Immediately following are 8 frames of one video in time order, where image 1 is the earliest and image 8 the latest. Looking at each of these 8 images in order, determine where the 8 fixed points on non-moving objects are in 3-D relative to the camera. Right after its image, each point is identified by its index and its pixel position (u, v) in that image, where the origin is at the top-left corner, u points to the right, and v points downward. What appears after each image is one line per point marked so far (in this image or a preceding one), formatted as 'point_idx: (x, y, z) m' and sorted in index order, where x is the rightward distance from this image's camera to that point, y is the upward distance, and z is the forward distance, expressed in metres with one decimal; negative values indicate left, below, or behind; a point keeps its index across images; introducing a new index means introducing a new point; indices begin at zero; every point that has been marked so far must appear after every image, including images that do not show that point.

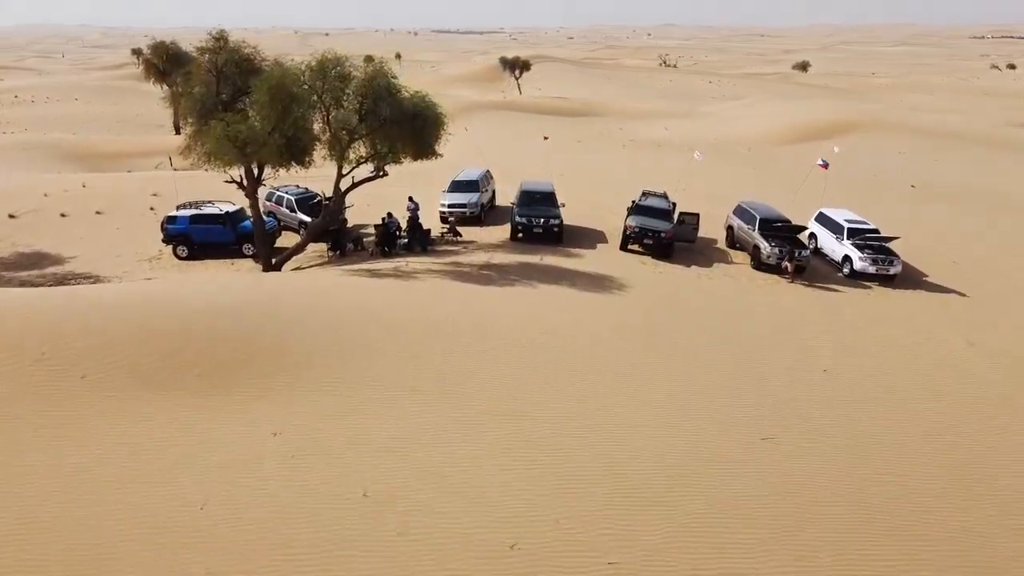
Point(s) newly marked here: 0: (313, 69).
0: (-4.4, +4.8, +18.4) m
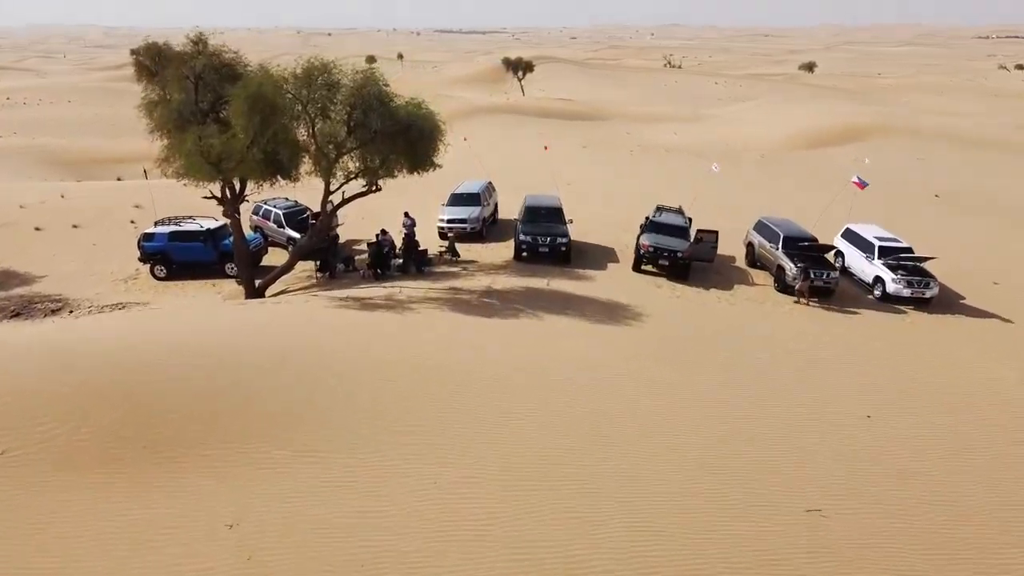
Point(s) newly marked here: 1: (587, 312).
0: (-4.3, +4.2, +16.7) m
1: (+1.5, -0.4, +17.0) m
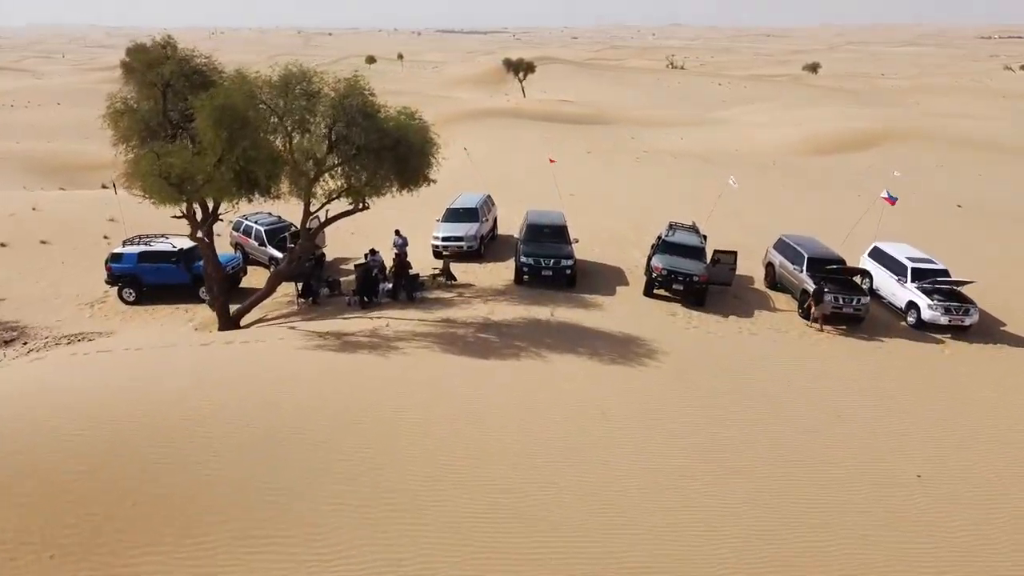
0: (-4.3, +3.6, +15.0) m
1: (+1.5, -1.0, +15.3) m
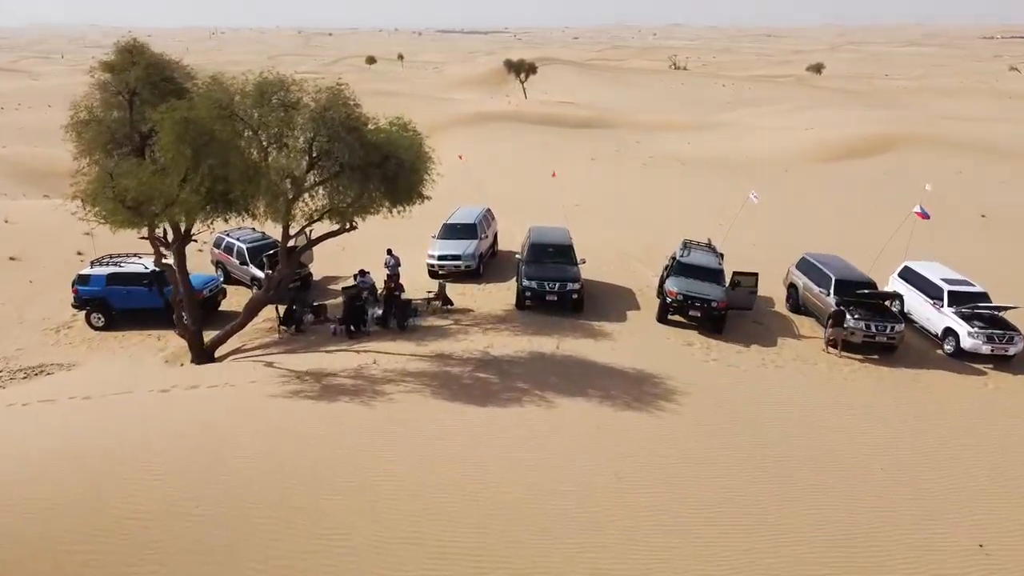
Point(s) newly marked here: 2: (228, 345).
0: (-4.3, +3.1, +13.4) m
1: (+1.5, -1.6, +13.7) m
2: (-5.7, -1.2, +16.8) m
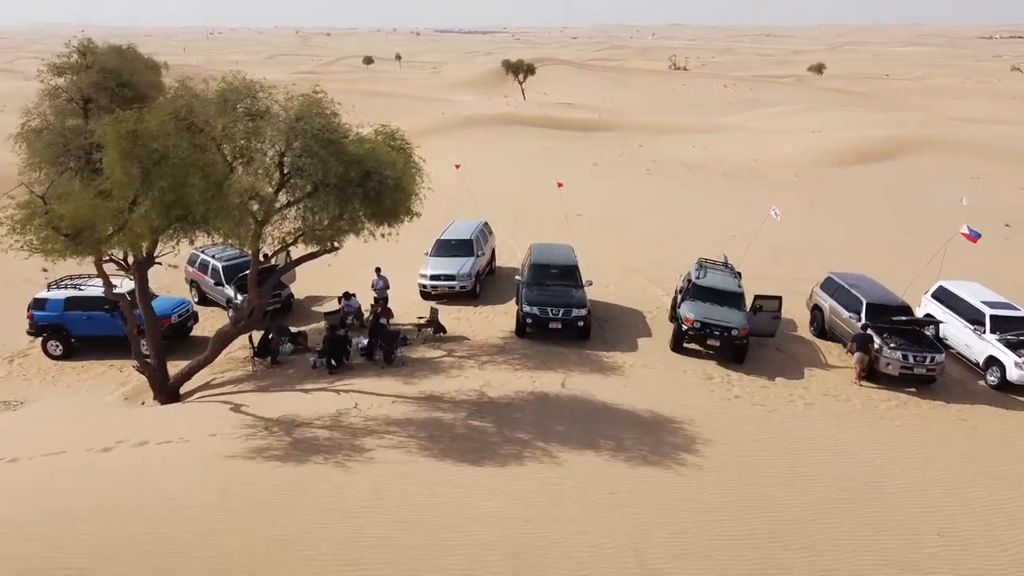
0: (-4.3, +2.6, +11.7) m
1: (+1.5, -2.1, +12.0) m
2: (-5.7, -1.7, +15.2) m
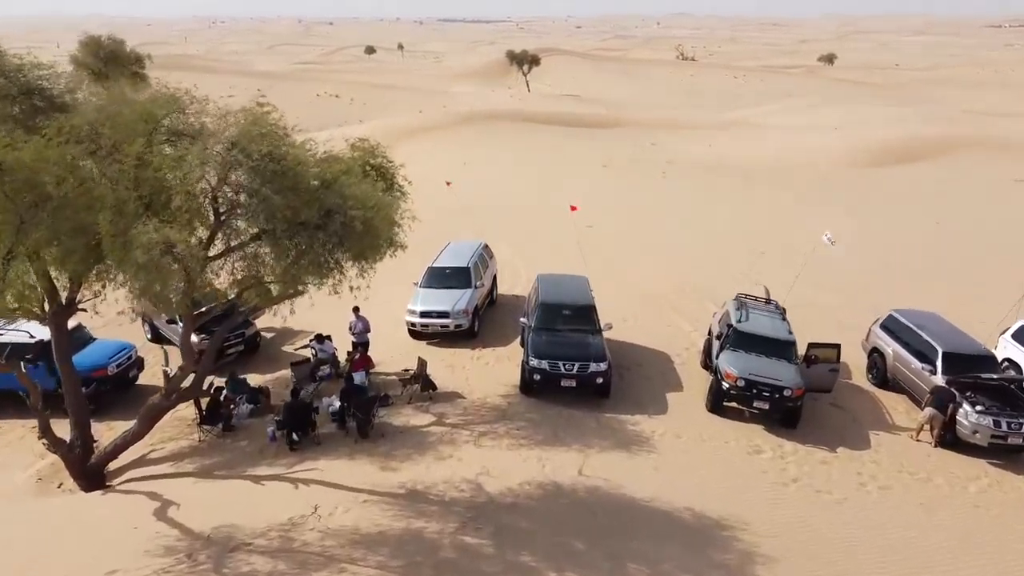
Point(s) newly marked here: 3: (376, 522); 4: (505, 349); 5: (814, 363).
0: (-4.2, +1.8, +8.9) m
1: (+1.6, -2.9, +9.2) m
2: (-5.7, -2.4, +12.4) m
3: (-1.5, -2.6, +9.3) m
4: (-0.1, -1.1, +15.7) m
5: (+4.9, -1.2, +13.6) m
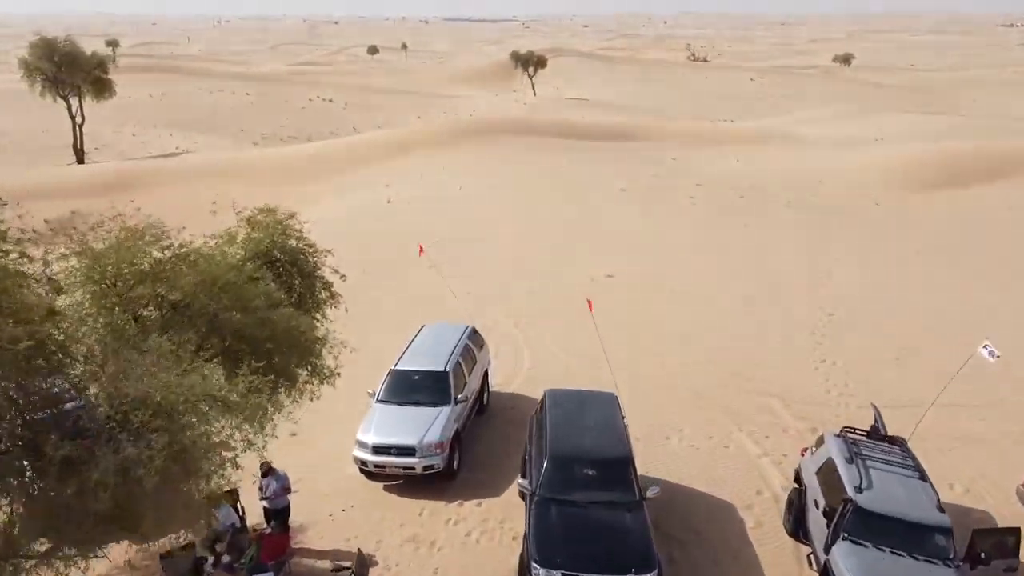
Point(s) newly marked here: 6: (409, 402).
0: (-4.3, +0.2, +4.0) m
1: (+1.5, -4.5, +4.3) m
2: (-5.8, -4.0, +7.5) m
3: (-1.6, -4.2, +4.4) m
4: (-0.2, -2.7, +10.7) m
5: (+4.8, -2.8, +8.6) m
6: (-1.4, -1.6, +11.4) m
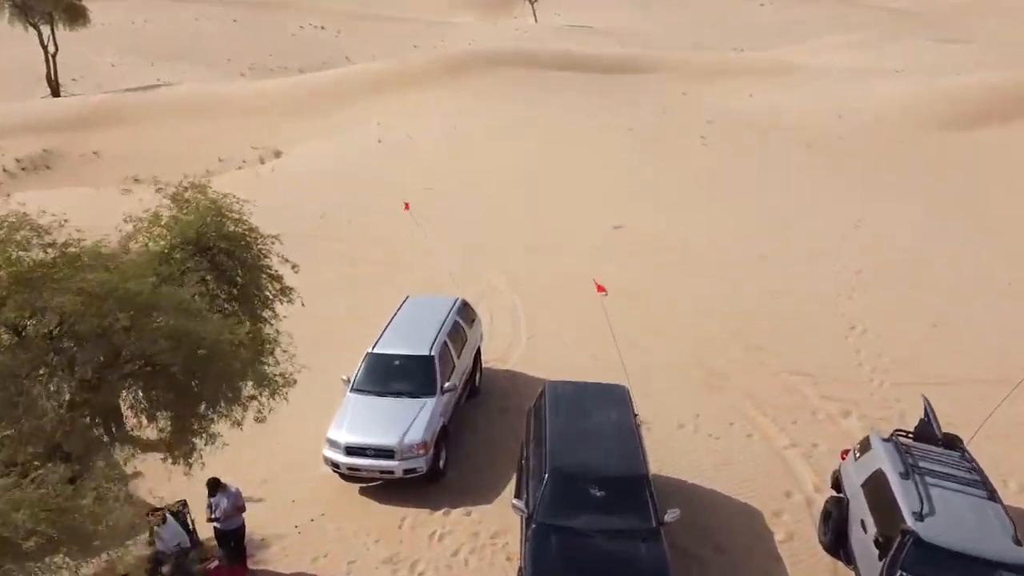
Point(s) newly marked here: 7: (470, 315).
0: (-4.4, -0.1, +2.4) m
1: (+1.4, -4.7, +3.0) m
2: (-5.8, -4.0, +6.2) m
3: (-1.7, -4.4, +3.1) m
4: (-0.3, -2.5, +9.3) m
5: (+4.8, -2.7, +7.2) m
6: (-1.5, -1.2, +9.9) m
7: (-0.6, -0.3, +11.7) m
